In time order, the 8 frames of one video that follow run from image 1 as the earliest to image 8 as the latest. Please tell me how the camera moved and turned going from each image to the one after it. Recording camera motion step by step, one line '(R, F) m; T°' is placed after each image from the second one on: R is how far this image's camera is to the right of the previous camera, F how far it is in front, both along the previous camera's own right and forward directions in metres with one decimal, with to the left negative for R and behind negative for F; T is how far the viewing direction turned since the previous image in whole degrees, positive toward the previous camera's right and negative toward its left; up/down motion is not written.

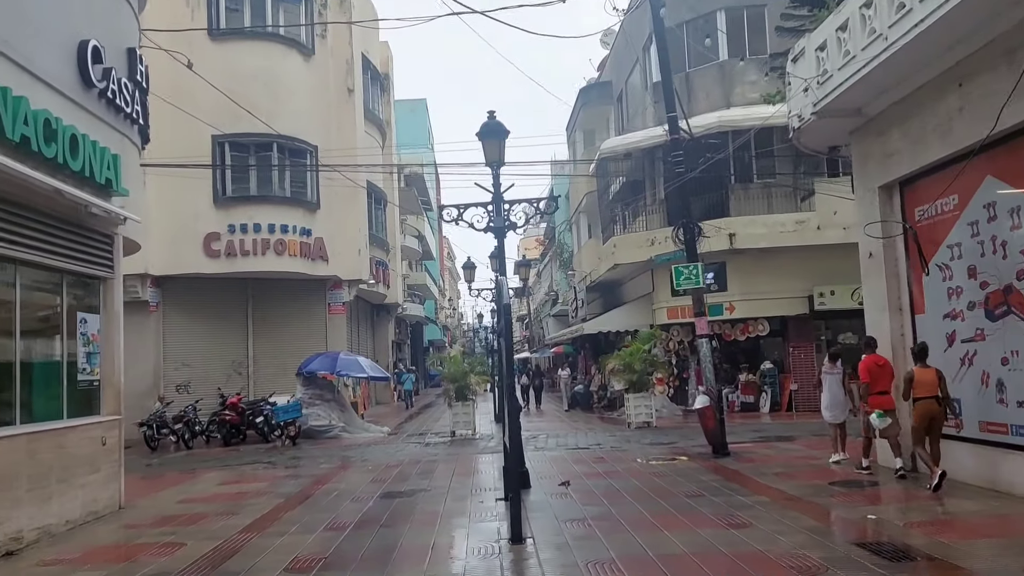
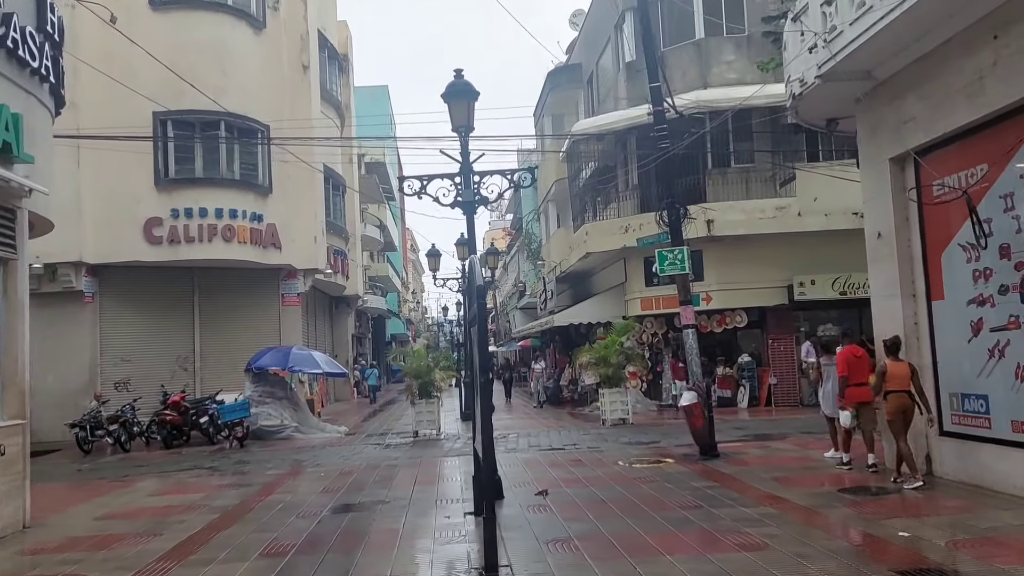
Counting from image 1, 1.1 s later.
(-0.1, +1.2) m; +3°
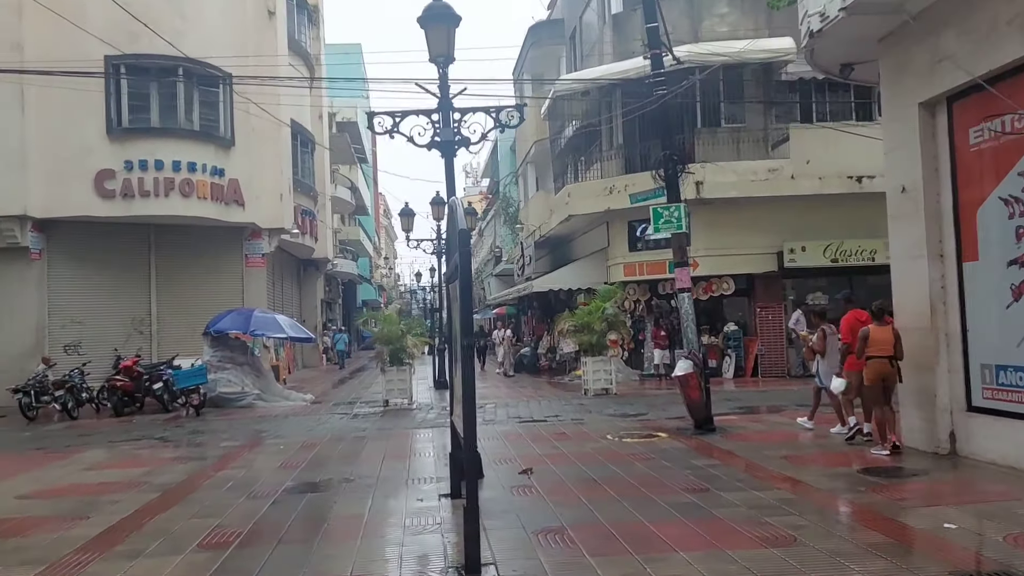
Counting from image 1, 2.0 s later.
(-0.1, +1.0) m; +2°
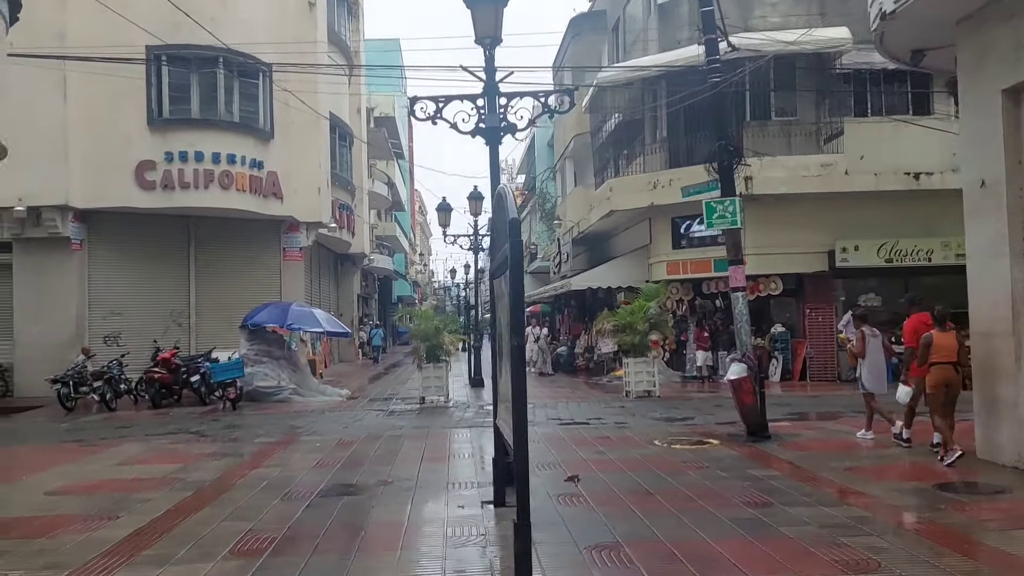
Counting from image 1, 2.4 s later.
(-0.1, +0.4) m; -2°
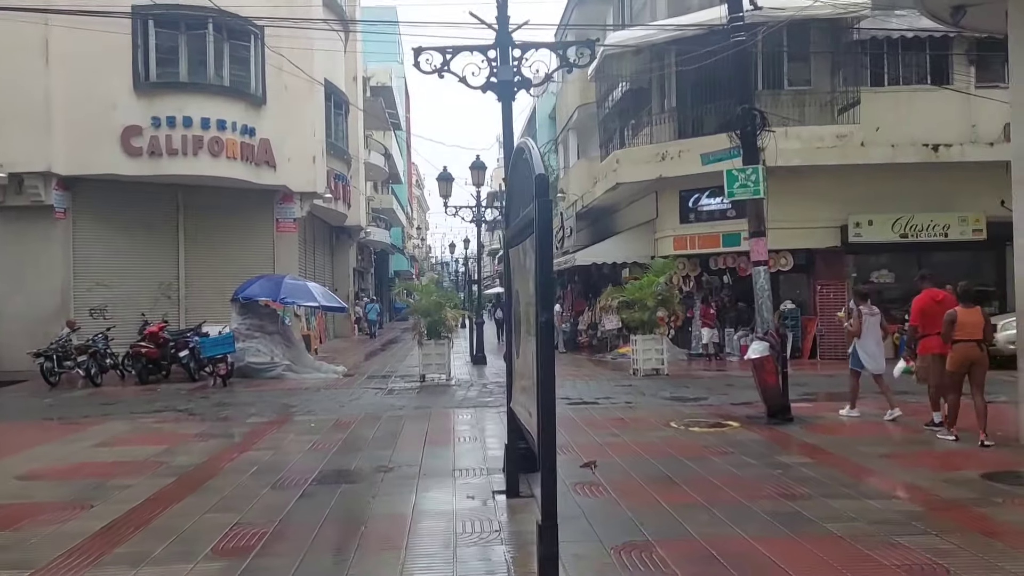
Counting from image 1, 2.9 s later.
(-0.1, +0.6) m; 0°
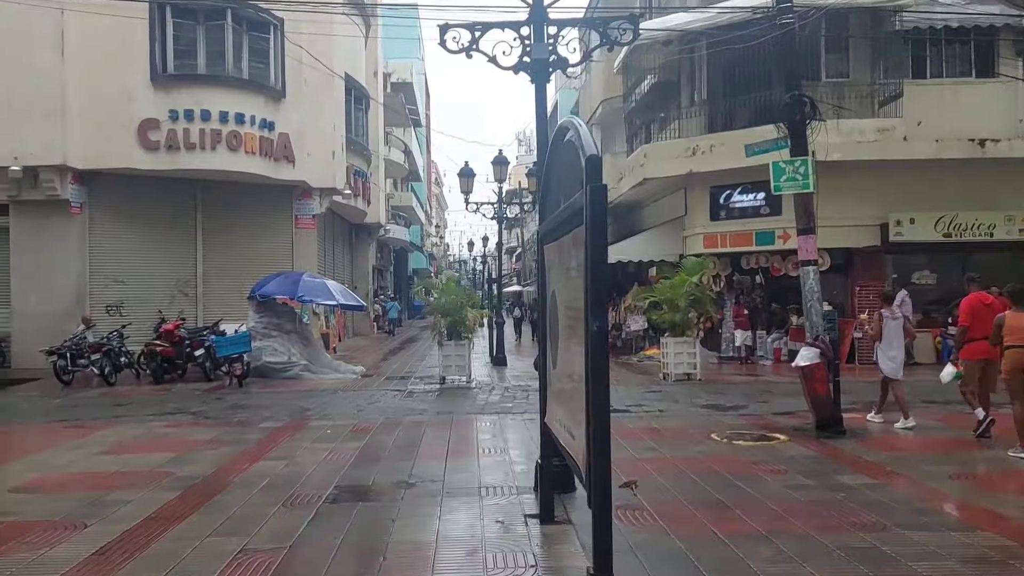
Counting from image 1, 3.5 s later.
(-0.1, +0.6) m; -1°
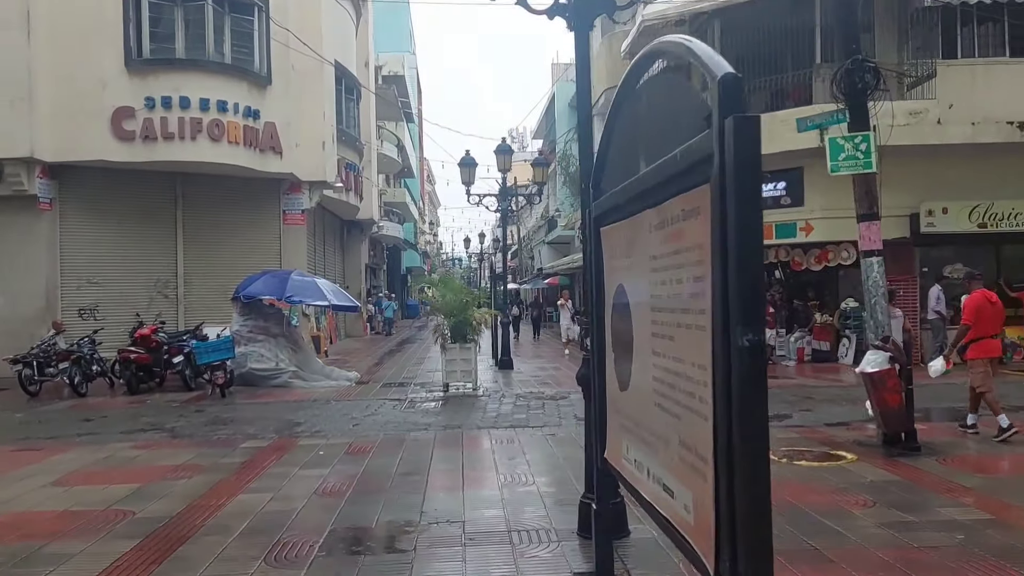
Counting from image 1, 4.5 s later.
(-0.3, +1.2) m; +1°
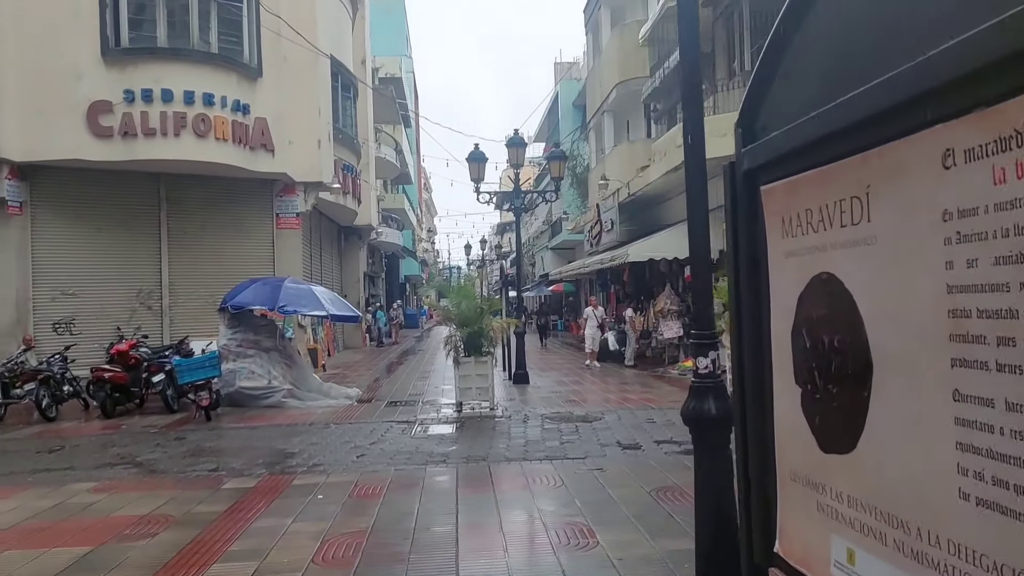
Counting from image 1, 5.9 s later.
(-0.4, +1.5) m; 0°
